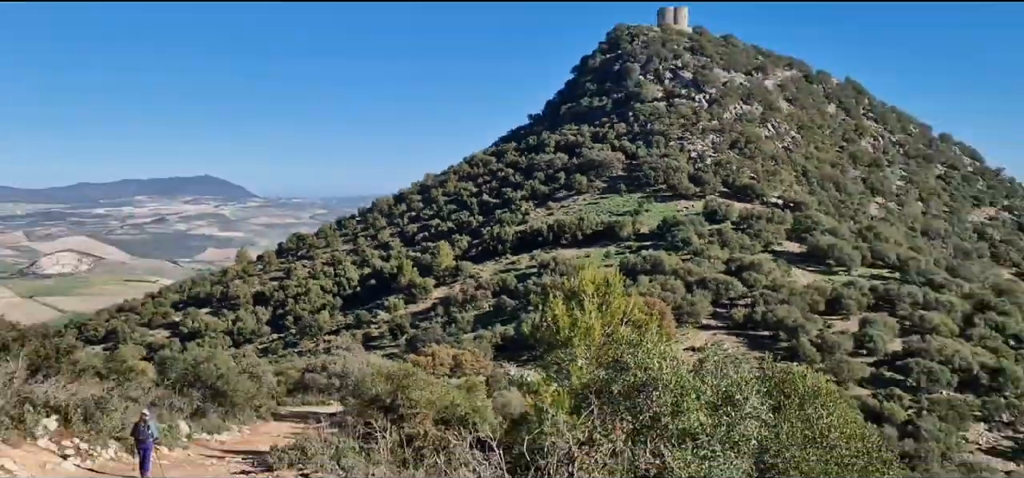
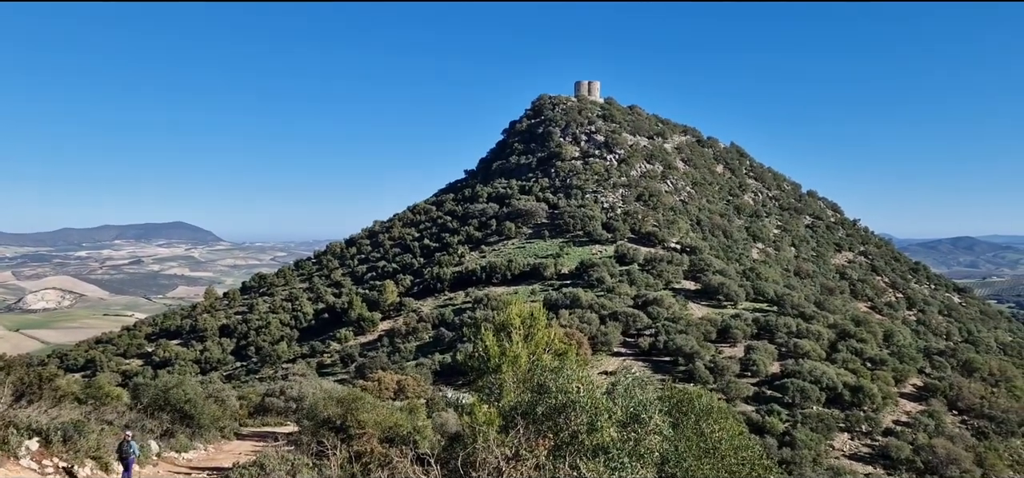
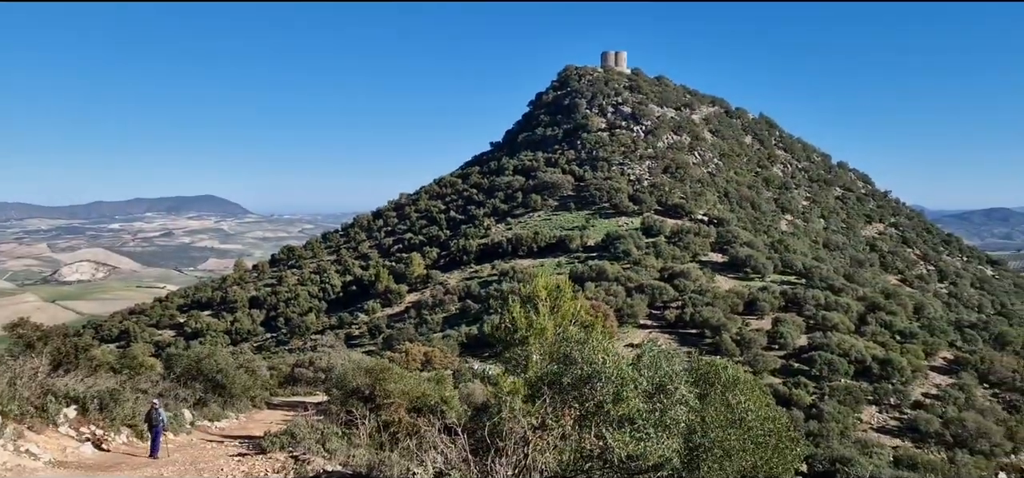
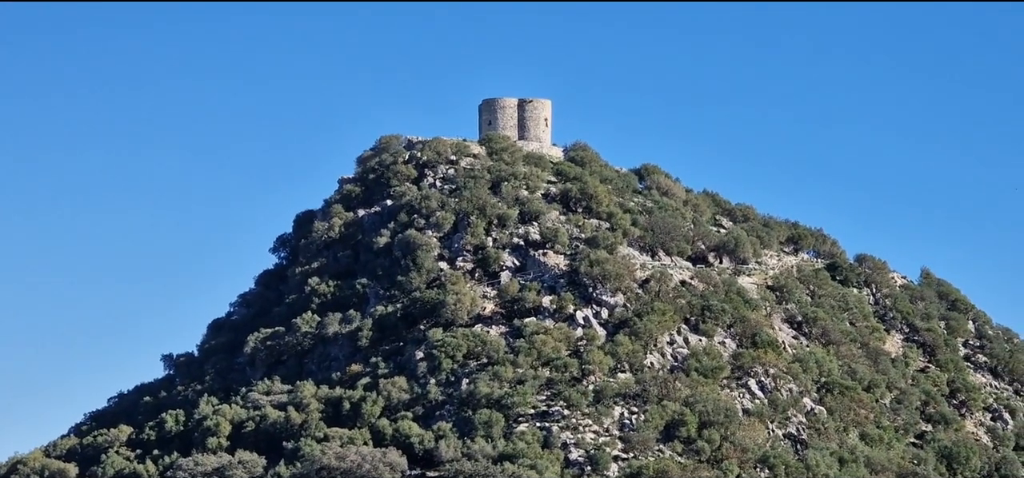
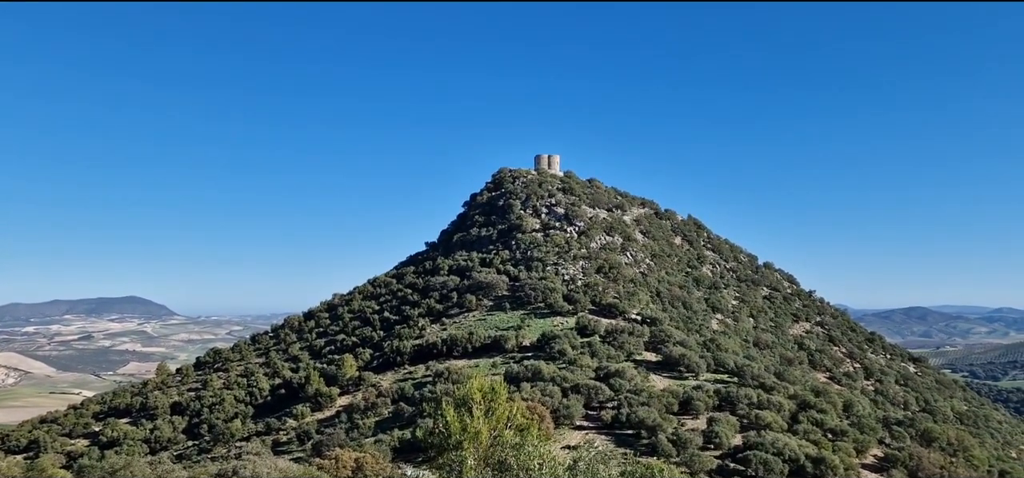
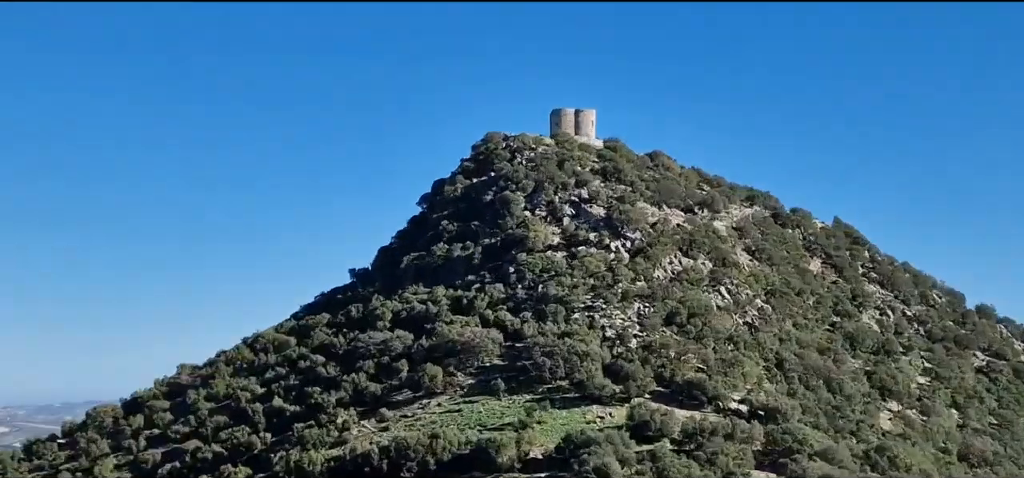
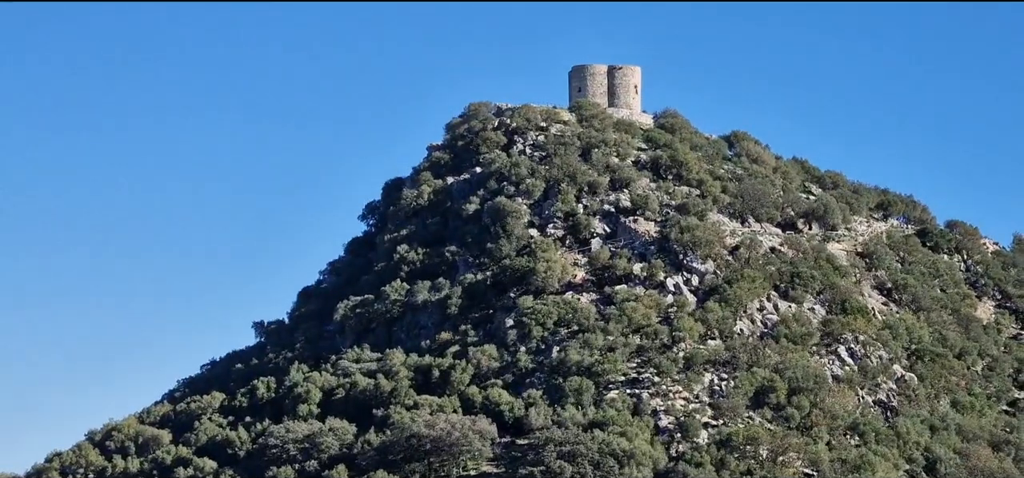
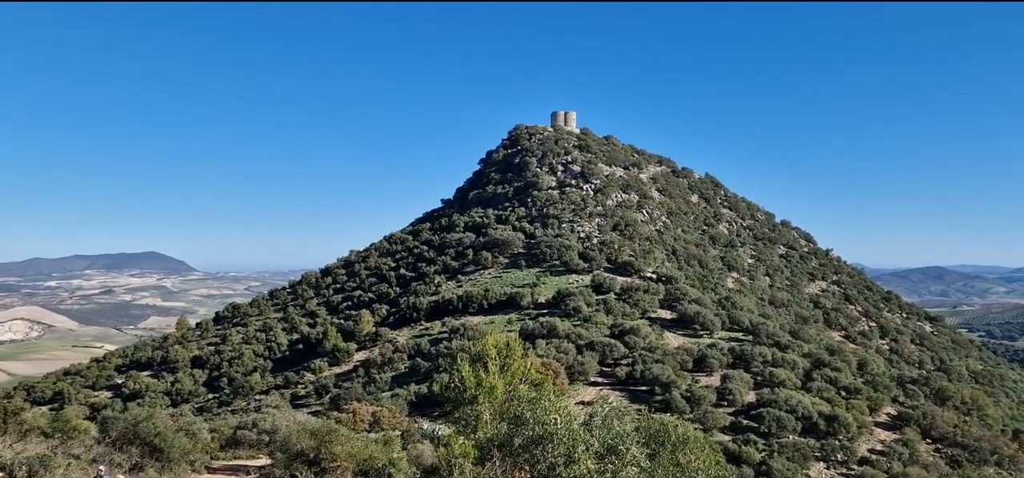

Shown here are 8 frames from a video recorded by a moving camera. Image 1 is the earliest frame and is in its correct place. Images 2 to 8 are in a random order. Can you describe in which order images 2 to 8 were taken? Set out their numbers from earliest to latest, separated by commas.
3, 2, 8, 5, 6, 7, 4
